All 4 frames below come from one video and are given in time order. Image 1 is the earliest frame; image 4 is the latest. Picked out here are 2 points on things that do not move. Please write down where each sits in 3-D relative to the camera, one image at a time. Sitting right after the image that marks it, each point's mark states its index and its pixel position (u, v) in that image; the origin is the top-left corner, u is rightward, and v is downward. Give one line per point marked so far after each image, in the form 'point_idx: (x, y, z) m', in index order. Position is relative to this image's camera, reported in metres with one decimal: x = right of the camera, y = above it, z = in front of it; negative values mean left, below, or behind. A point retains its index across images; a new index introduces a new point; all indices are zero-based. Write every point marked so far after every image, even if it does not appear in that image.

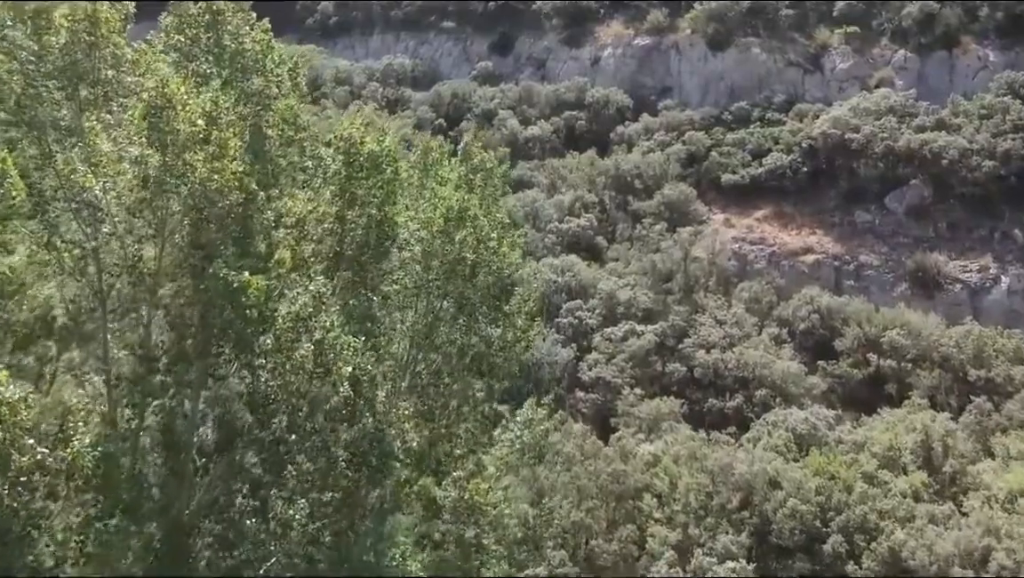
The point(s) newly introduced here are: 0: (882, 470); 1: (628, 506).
0: (+9.3, -4.5, +19.6) m
1: (+2.7, -5.1, +18.3) m
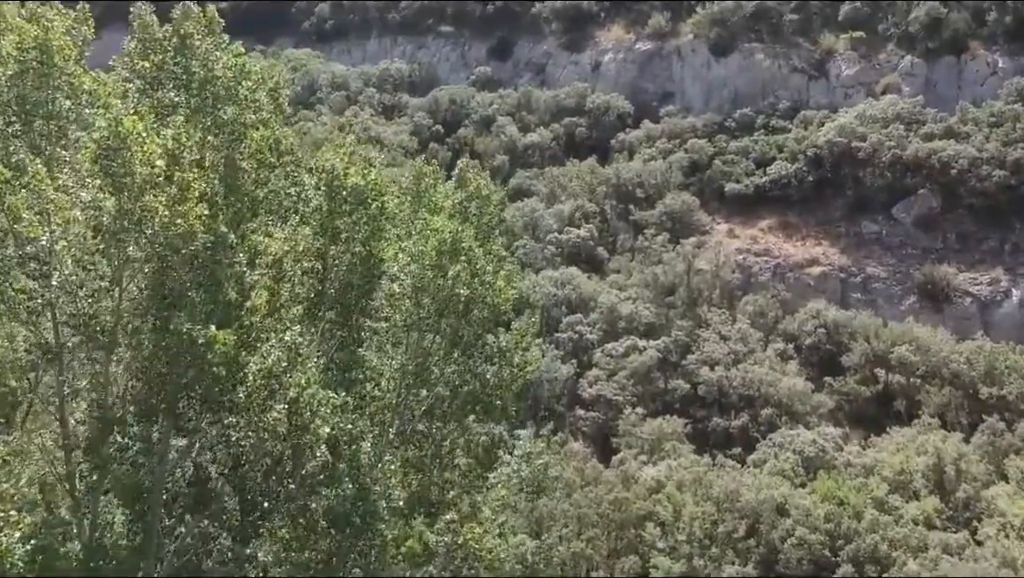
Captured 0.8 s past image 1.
0: (+9.2, -5.0, +18.9) m
1: (+2.7, -5.6, +17.7) m
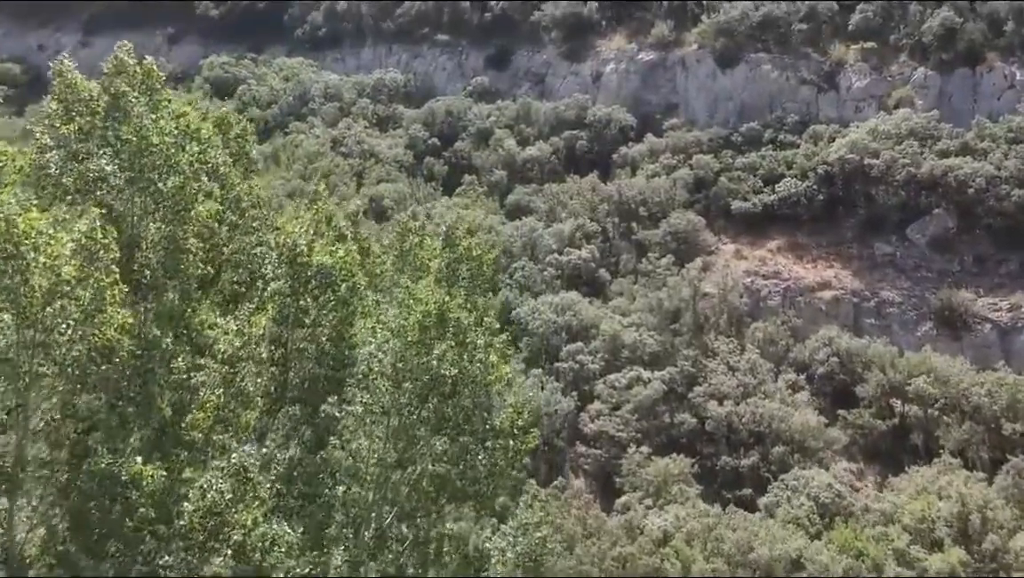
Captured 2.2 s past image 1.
0: (+9.2, -5.8, +17.8) m
1: (+2.6, -6.4, +16.5) m
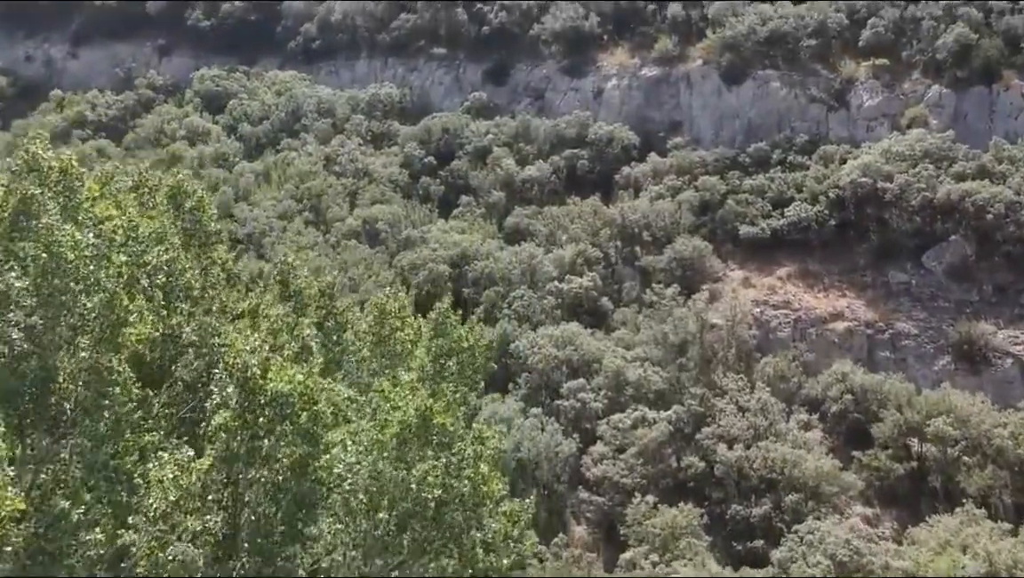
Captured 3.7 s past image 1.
0: (+9.1, -6.8, +16.6) m
1: (+2.6, -7.4, +15.4) m
